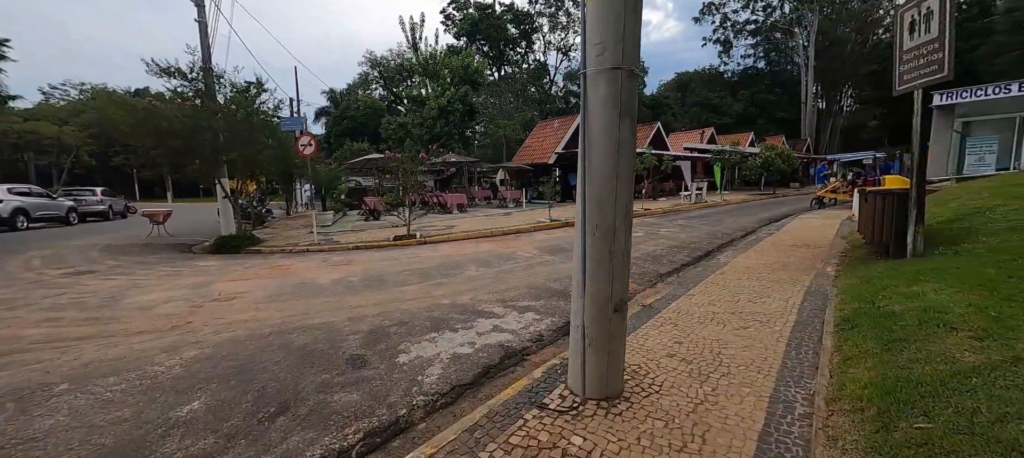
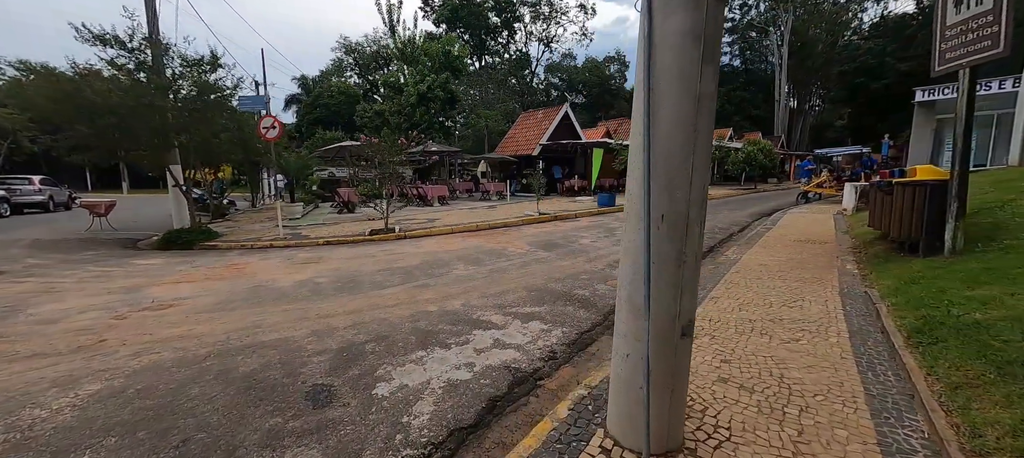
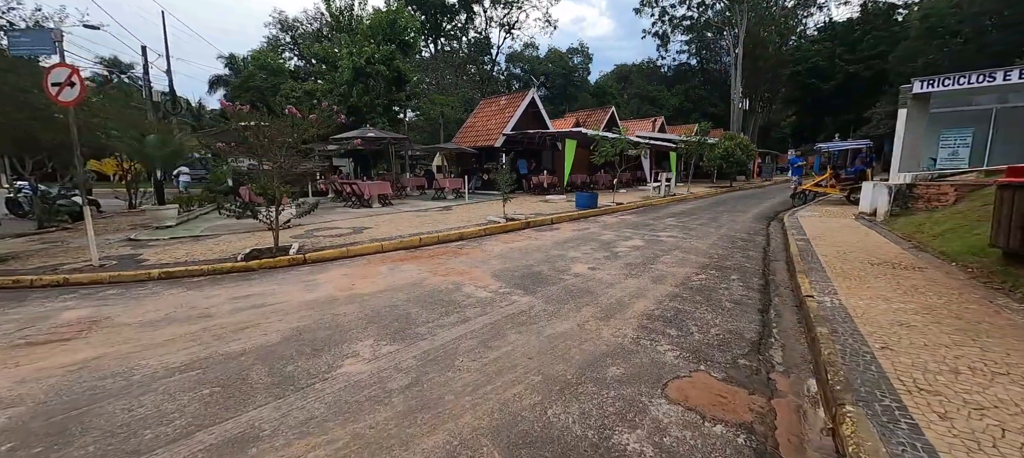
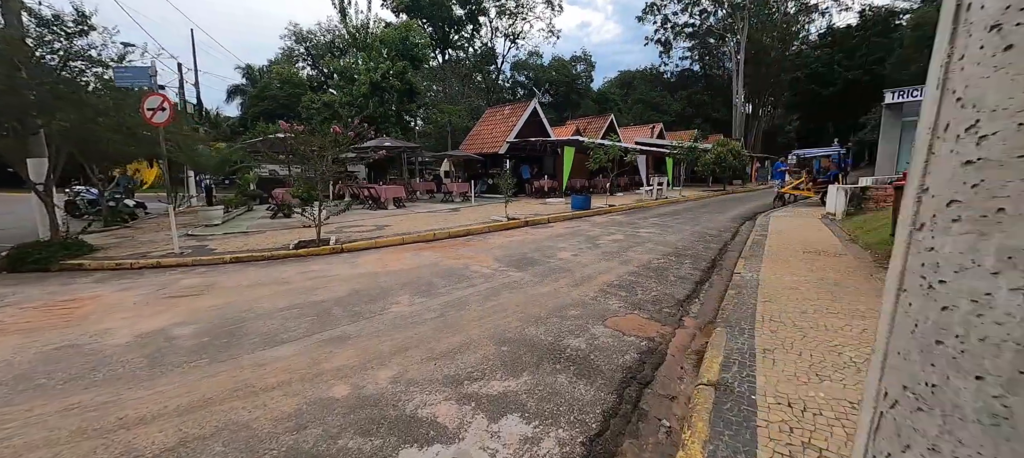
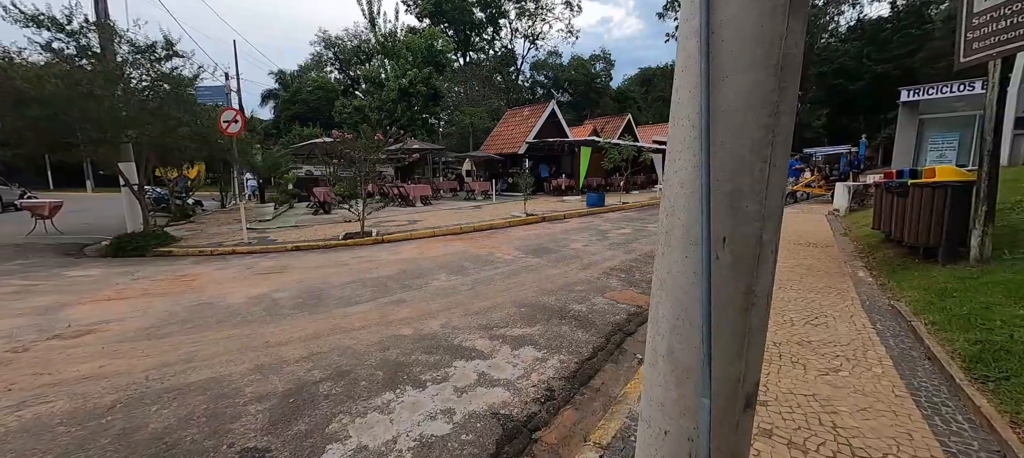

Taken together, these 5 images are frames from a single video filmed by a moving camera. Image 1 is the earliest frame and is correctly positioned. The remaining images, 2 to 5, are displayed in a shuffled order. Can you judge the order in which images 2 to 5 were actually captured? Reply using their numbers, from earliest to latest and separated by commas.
2, 5, 4, 3
